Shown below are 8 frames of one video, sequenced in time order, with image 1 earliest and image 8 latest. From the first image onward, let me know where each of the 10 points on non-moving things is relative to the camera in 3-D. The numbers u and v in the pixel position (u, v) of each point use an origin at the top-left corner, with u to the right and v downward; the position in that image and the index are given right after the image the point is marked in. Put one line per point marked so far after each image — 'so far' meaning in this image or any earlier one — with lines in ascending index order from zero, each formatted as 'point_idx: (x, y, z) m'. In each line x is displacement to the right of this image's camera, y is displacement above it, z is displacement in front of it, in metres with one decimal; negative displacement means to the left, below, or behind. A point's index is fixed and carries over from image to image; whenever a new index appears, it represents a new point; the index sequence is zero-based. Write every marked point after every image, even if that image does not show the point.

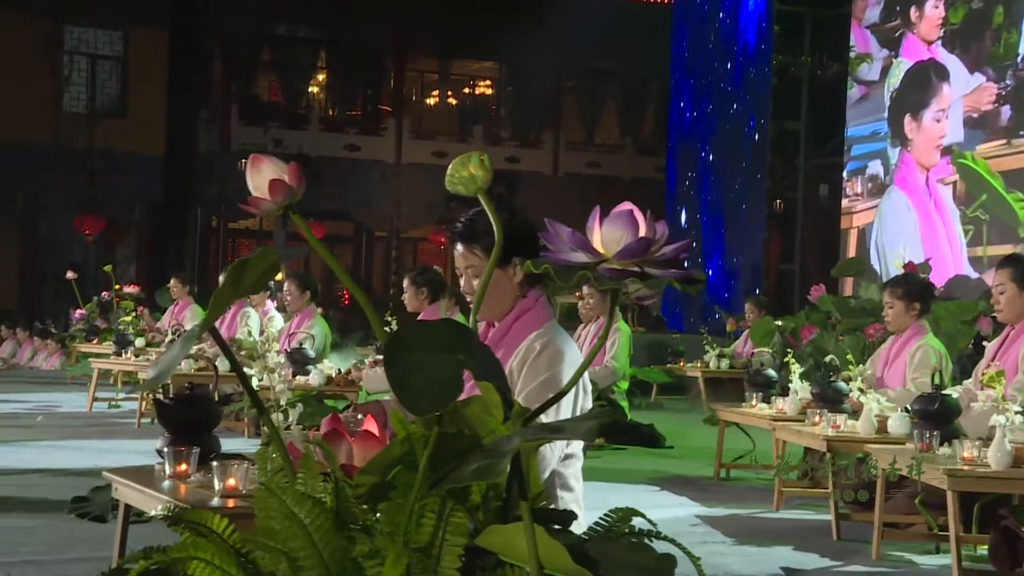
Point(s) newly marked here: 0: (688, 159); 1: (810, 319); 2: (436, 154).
0: (+1.8, +1.2, +12.2) m
1: (+1.6, -0.2, +6.8) m
2: (-1.0, +1.7, +15.3) m
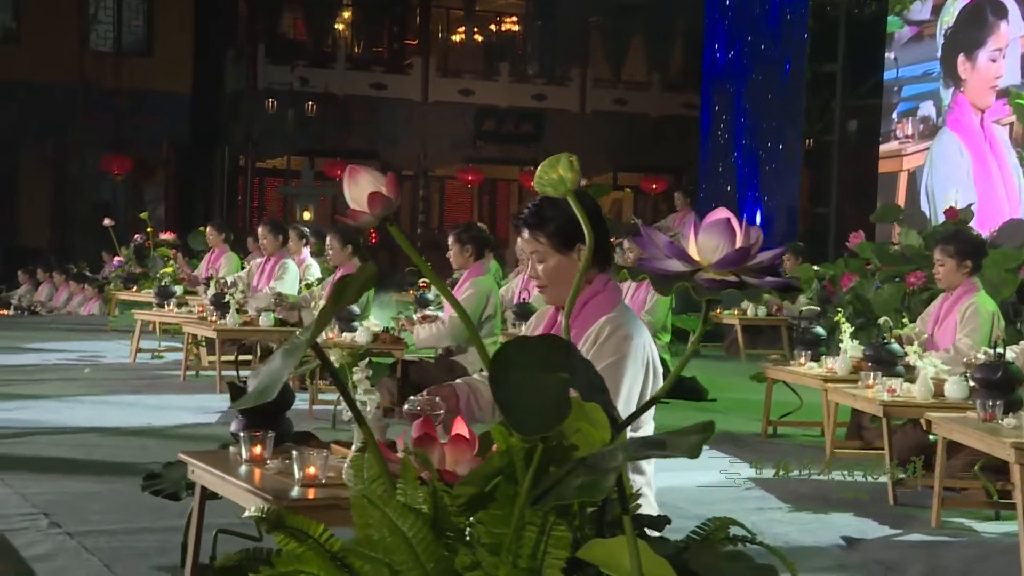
0: (+2.1, +1.7, +12.1) m
1: (+1.8, +0.1, +6.8) m
2: (-0.7, +2.4, +15.2) m
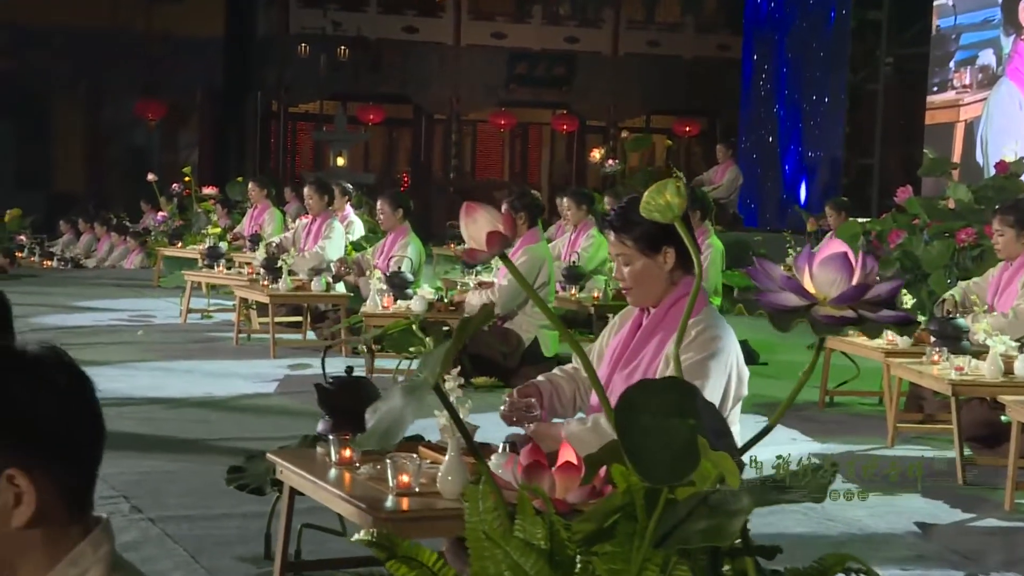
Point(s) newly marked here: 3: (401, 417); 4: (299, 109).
0: (+2.4, +2.2, +12.0) m
1: (+2.1, +0.3, +6.7) m
2: (-0.3, +3.0, +15.1) m
3: (-0.1, -0.1, +1.2) m
4: (-2.5, +2.1, +14.8) m
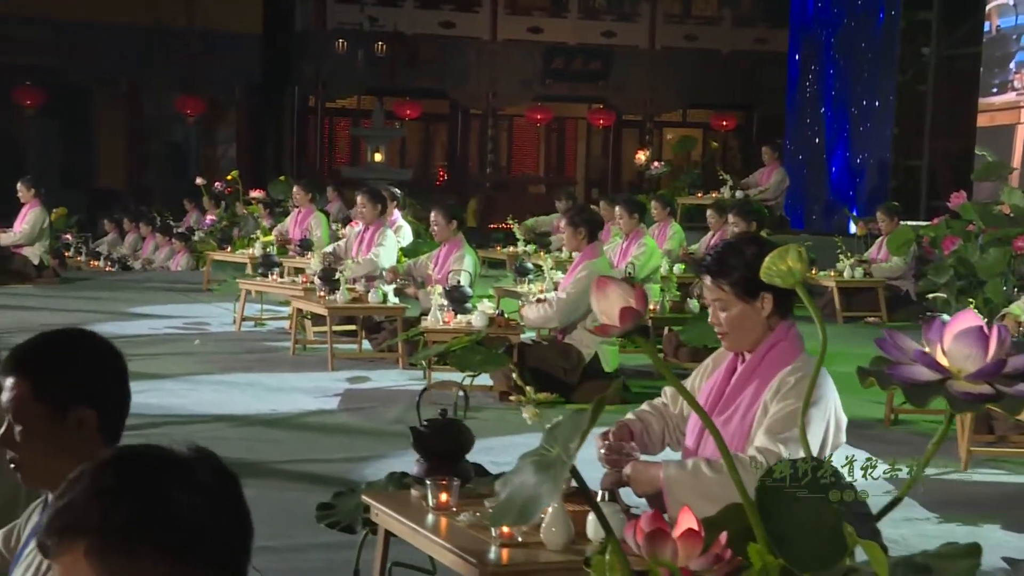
0: (+2.8, +2.2, +11.9) m
1: (+2.3, +0.3, +6.7) m
2: (+0.2, +3.1, +15.1) m
3: (0.0, -0.2, +1.2) m
4: (-2.1, +2.1, +14.8) m
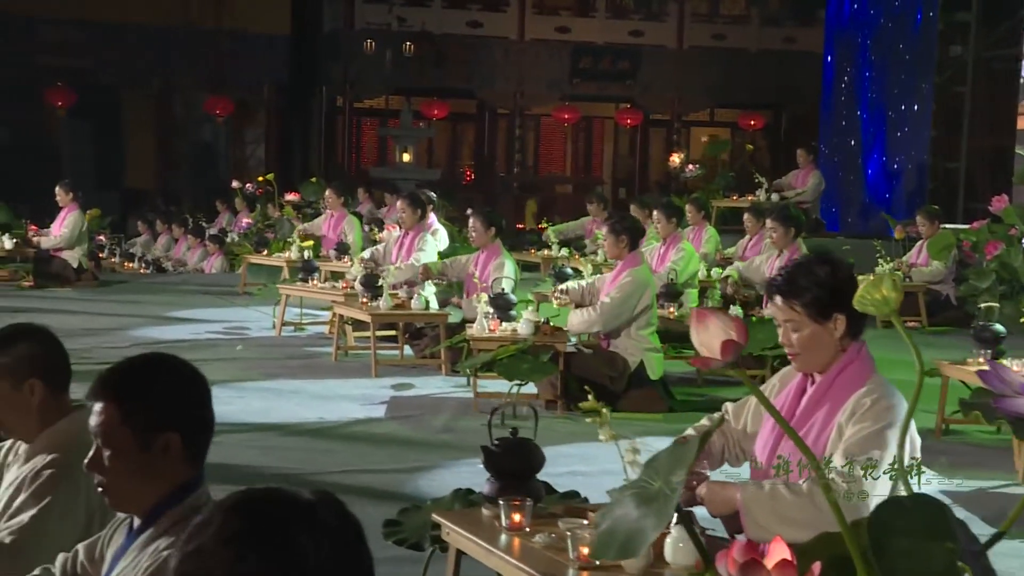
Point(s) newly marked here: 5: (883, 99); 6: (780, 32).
0: (+3.1, +2.2, +11.8) m
1: (+2.5, +0.3, +6.6) m
2: (+0.6, +3.0, +15.1) m
3: (+0.1, -0.2, +1.2) m
4: (-1.7, +2.1, +14.8) m
5: (+3.5, +1.8, +11.8) m
6: (+3.3, +3.1, +15.3) m
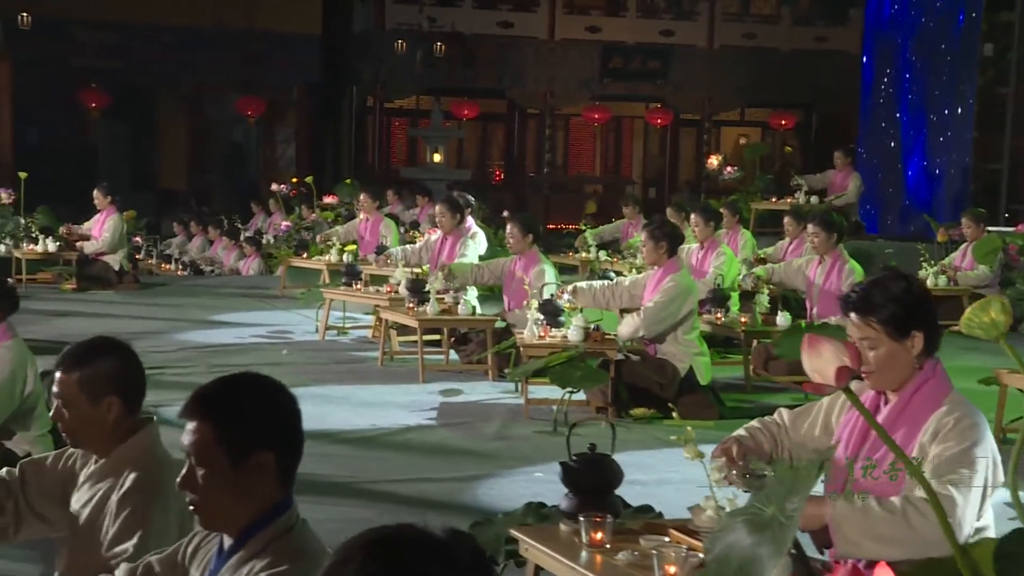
0: (+3.5, +2.2, +11.7) m
1: (+2.8, +0.3, +6.5) m
2: (+1.0, +3.0, +15.0) m
3: (+0.2, -0.3, +1.2) m
4: (-1.3, +2.1, +14.9) m
5: (+3.8, +1.8, +11.7) m
6: (+3.7, +3.1, +15.2) m
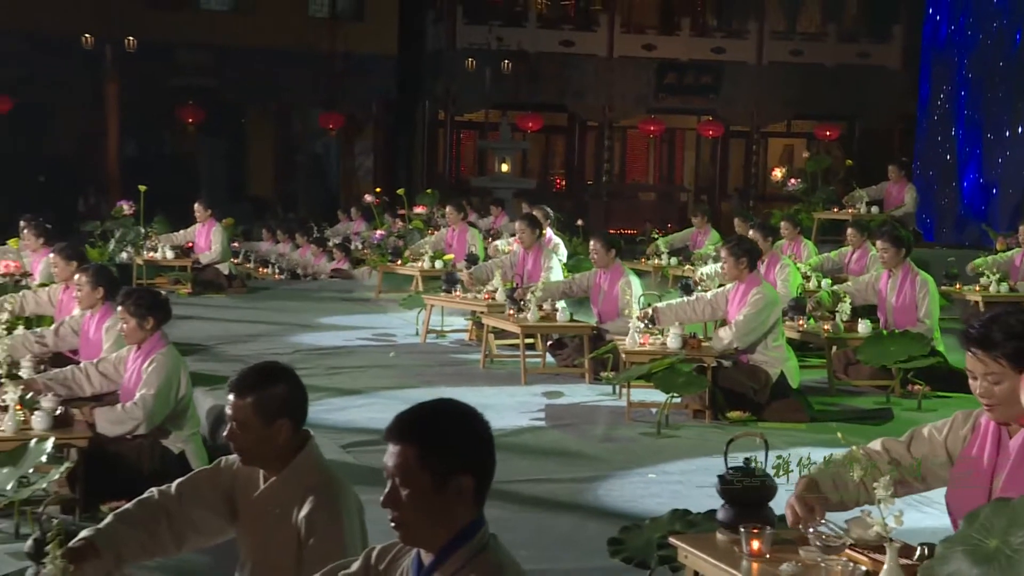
0: (+4.2, +2.1, +12.2) m
1: (+3.3, +0.2, +7.1) m
2: (+1.8, +3.0, +15.6) m
3: (+0.6, -0.3, +1.8) m
4: (-0.5, +2.1, +15.5) m
5: (+4.6, +1.7, +12.2) m
6: (+4.5, +3.0, +15.7) m
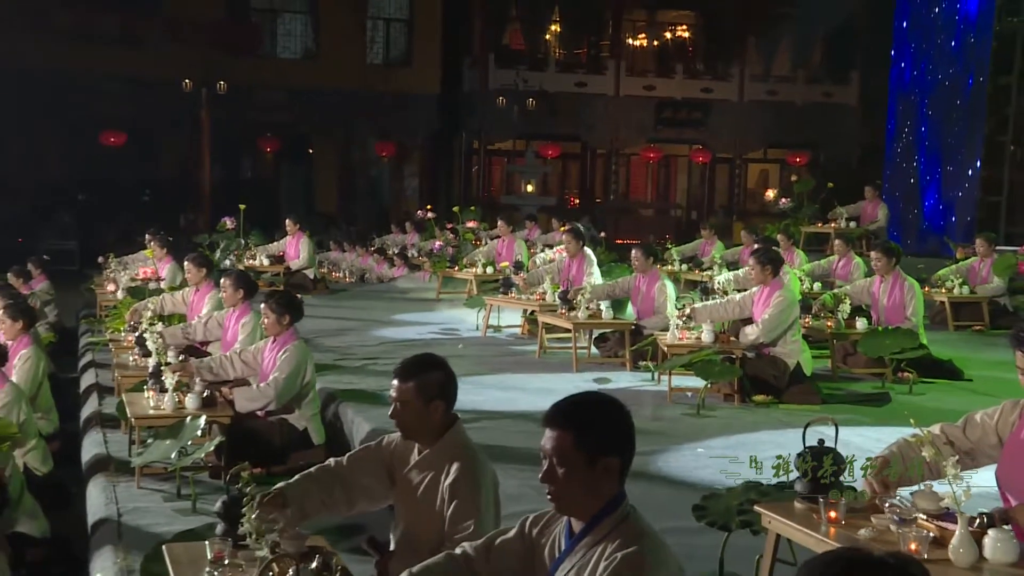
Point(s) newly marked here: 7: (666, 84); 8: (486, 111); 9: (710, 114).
0: (+4.6, +2.1, +14.3) m
1: (+4.0, +0.2, +9.1) m
2: (+2.0, +2.9, +17.5) m
3: (+1.7, -0.3, +3.7) m
4: (-0.3, +2.0, +17.3) m
5: (+4.9, +1.6, +14.3) m
6: (+4.6, +2.9, +17.8) m
7: (+2.2, +2.9, +17.5) m
8: (-0.5, +2.5, +16.7) m
9: (+2.9, +2.5, +17.4) m
